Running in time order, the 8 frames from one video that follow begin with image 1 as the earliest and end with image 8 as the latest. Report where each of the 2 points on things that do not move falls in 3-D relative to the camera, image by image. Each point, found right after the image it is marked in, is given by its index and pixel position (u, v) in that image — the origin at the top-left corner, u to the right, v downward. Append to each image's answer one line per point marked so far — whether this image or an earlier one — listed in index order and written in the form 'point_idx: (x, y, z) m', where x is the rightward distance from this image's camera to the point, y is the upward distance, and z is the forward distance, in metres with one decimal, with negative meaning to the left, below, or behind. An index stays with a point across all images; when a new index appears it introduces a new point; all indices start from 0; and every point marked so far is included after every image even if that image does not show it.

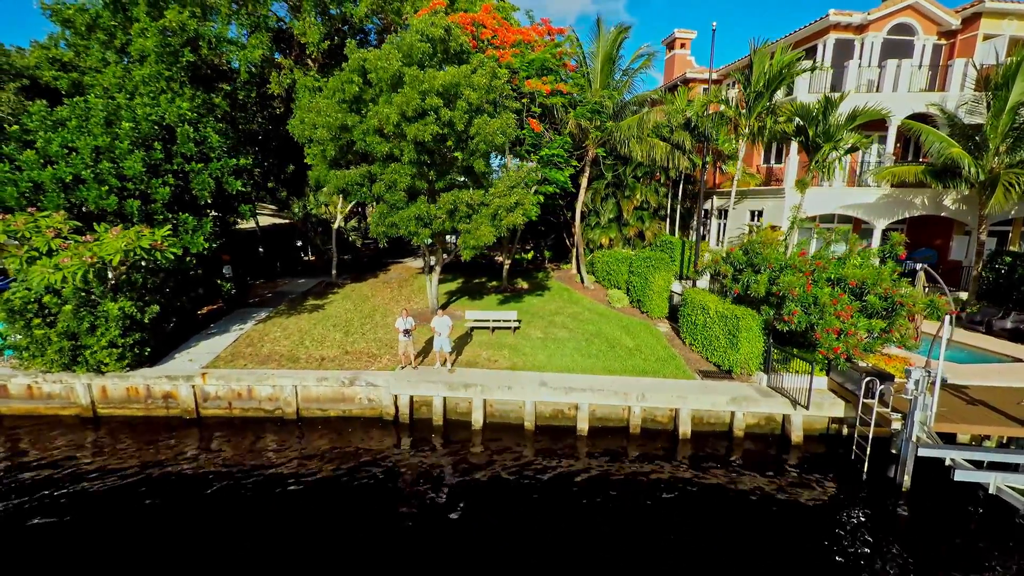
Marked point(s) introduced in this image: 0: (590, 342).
0: (+2.9, -2.0, +17.3) m
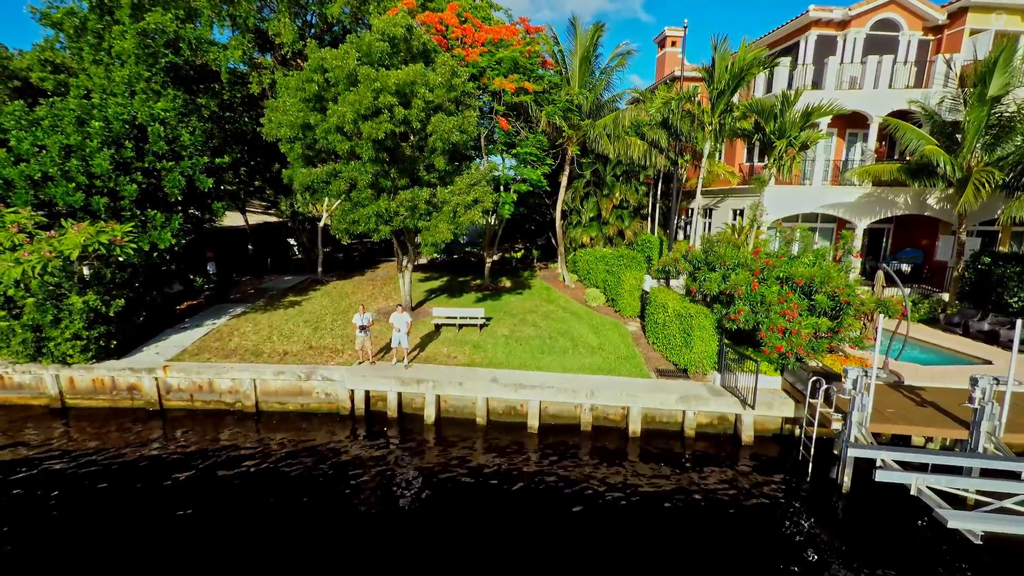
0: (+1.6, -1.9, +17.3) m
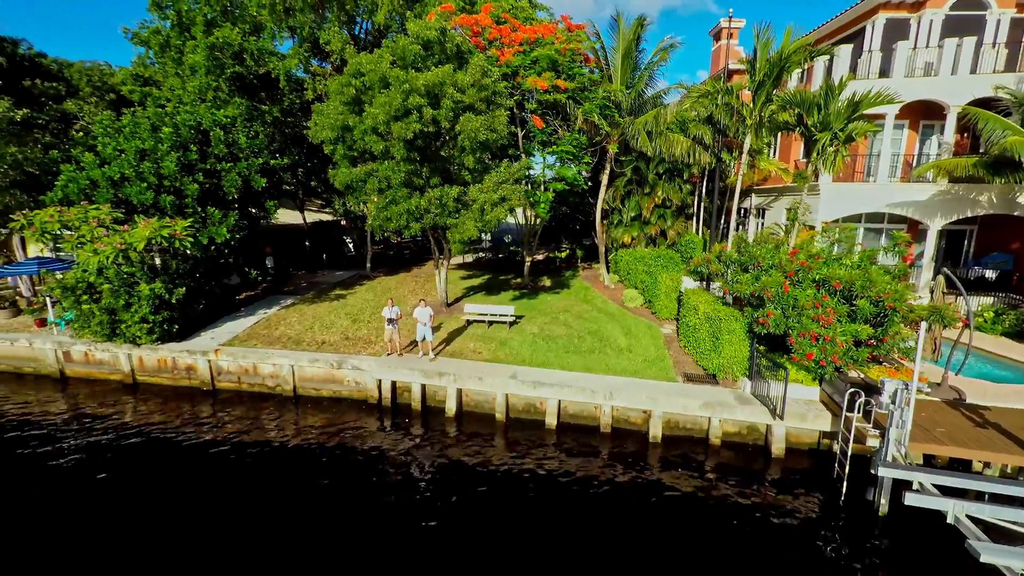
0: (+2.6, -1.9, +17.1) m
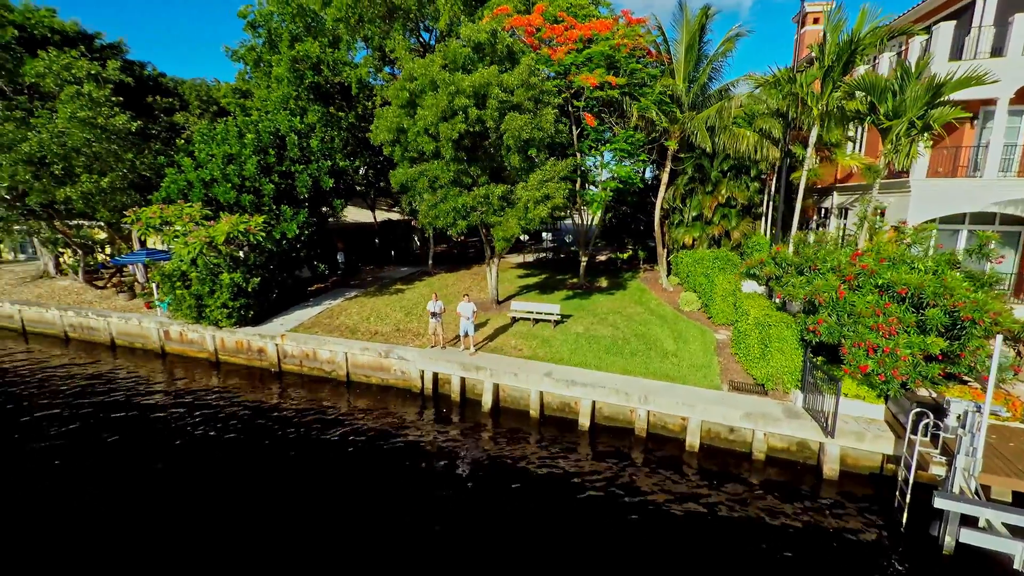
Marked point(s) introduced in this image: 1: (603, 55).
0: (+4.2, -1.9, +16.7) m
1: (+3.7, +9.4, +18.6) m
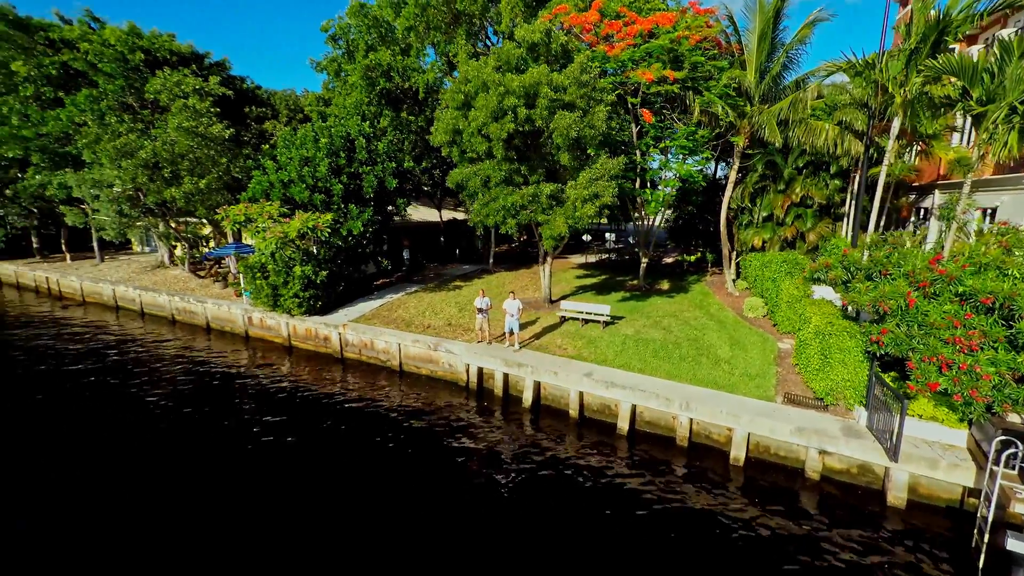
0: (+5.8, -2.0, +16.0) m
1: (+5.9, +9.3, +18.0) m
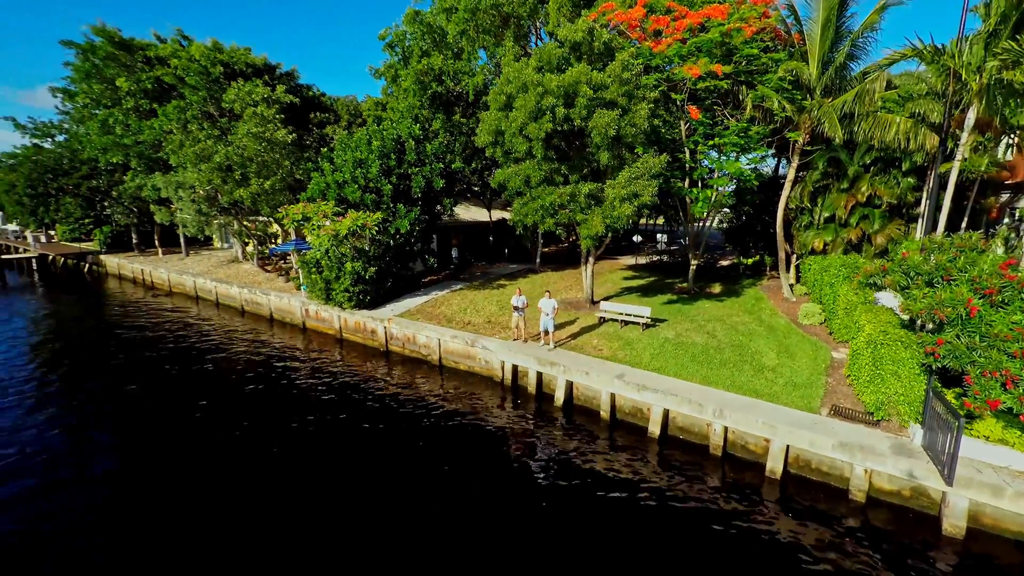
0: (+6.9, -2.1, +15.3) m
1: (+7.6, +9.2, +17.3) m
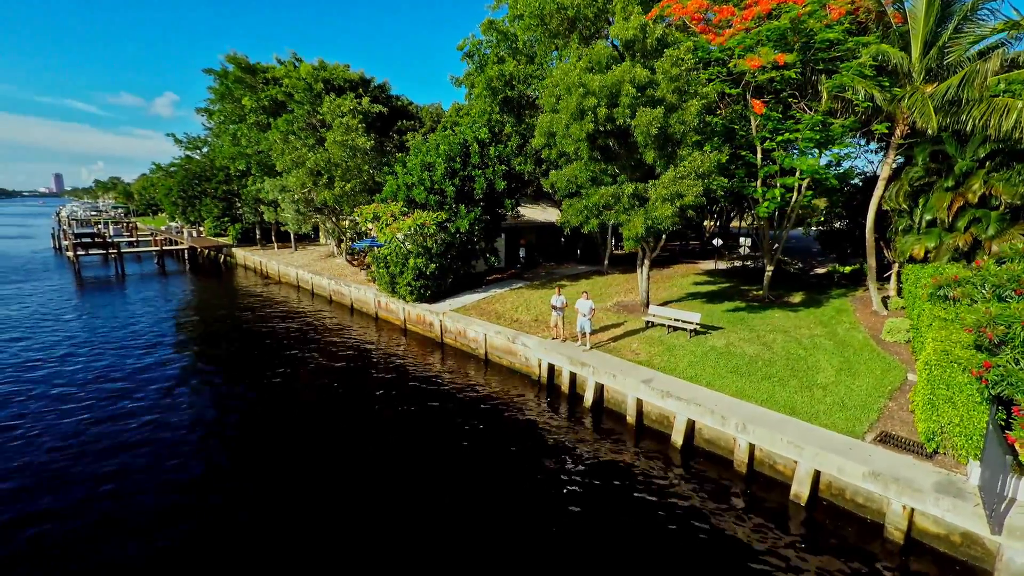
0: (+7.9, -2.3, +14.1) m
1: (+9.4, +8.9, +15.9) m
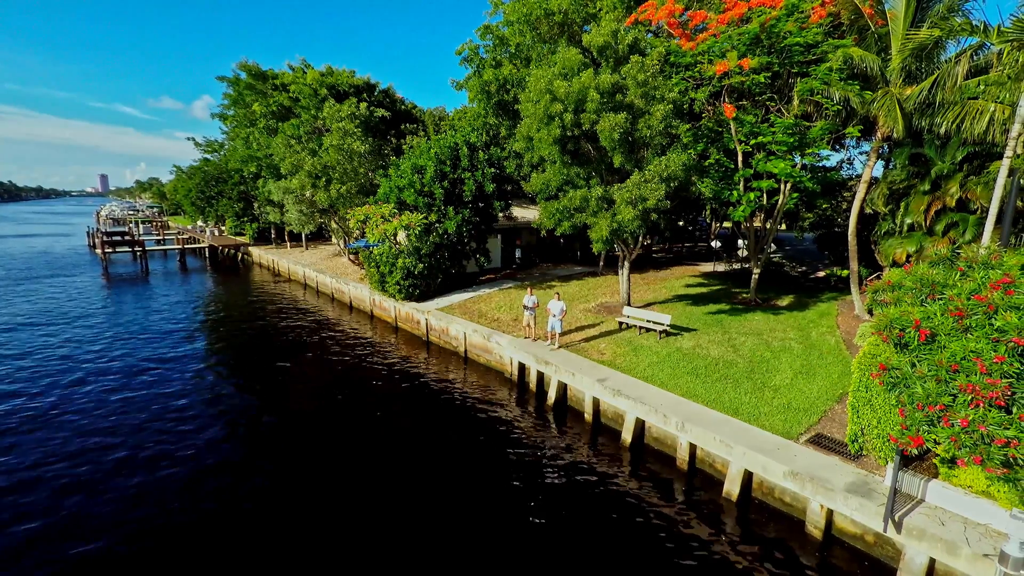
0: (+6.8, -2.4, +14.3) m
1: (+8.5, +8.8, +16.0) m
